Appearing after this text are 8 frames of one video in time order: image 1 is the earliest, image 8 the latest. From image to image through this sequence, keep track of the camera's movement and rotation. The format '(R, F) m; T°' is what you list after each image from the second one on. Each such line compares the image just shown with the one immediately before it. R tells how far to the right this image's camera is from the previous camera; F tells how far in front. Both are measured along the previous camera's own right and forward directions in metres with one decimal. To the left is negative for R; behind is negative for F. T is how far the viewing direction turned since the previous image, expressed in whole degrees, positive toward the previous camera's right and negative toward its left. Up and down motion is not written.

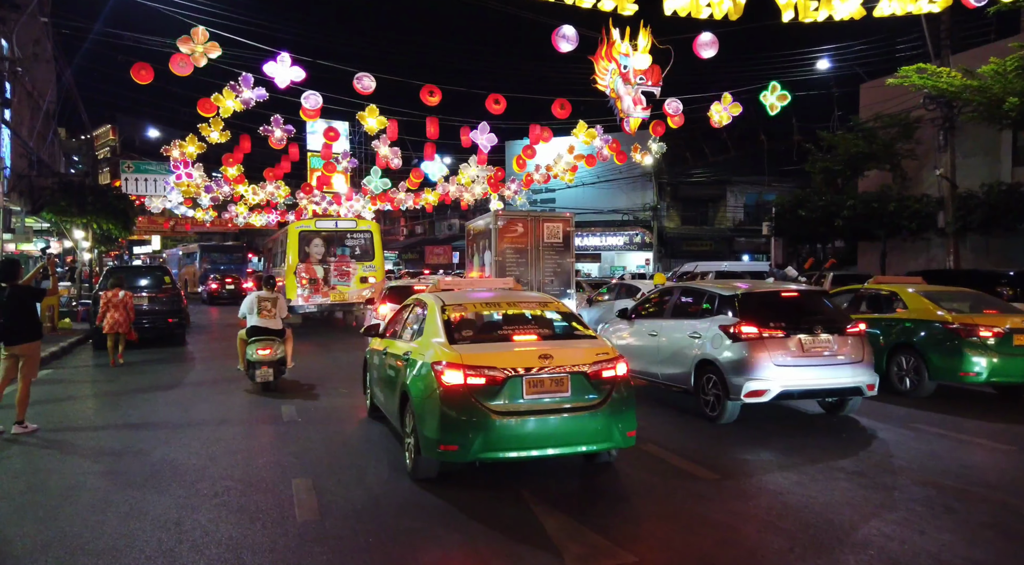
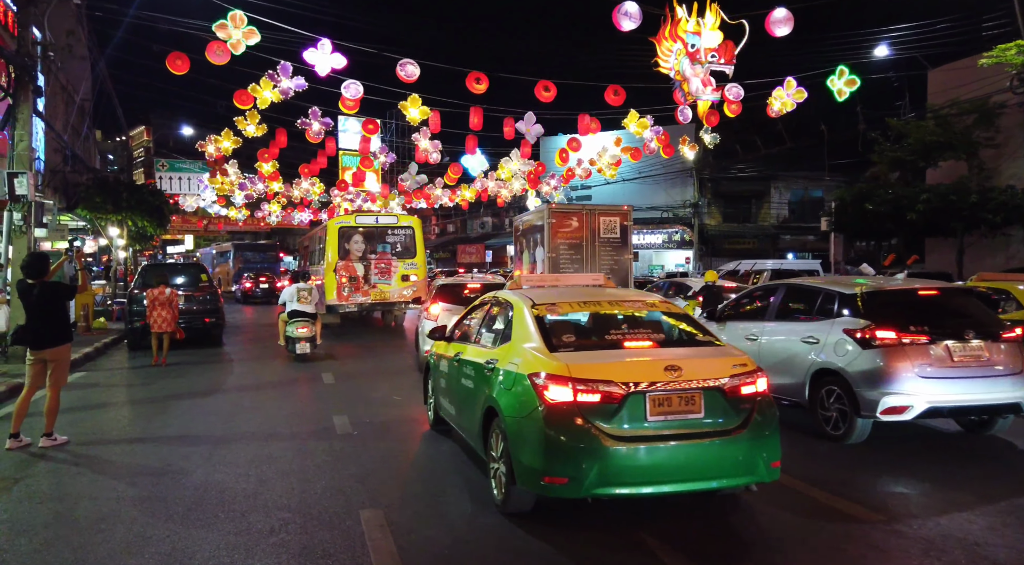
(-0.6, +0.9) m; -2°
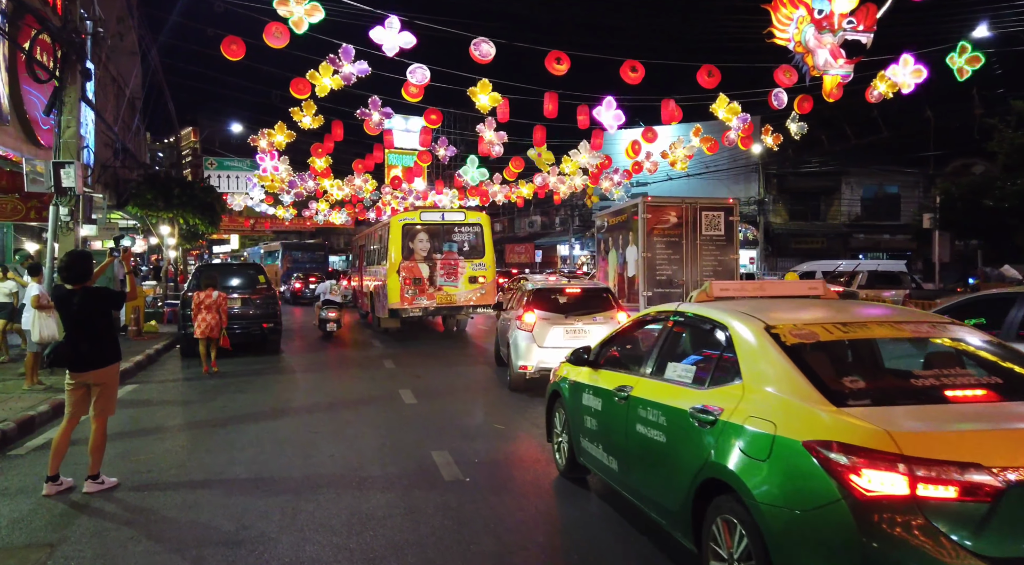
(-1.0, +1.5) m; -3°
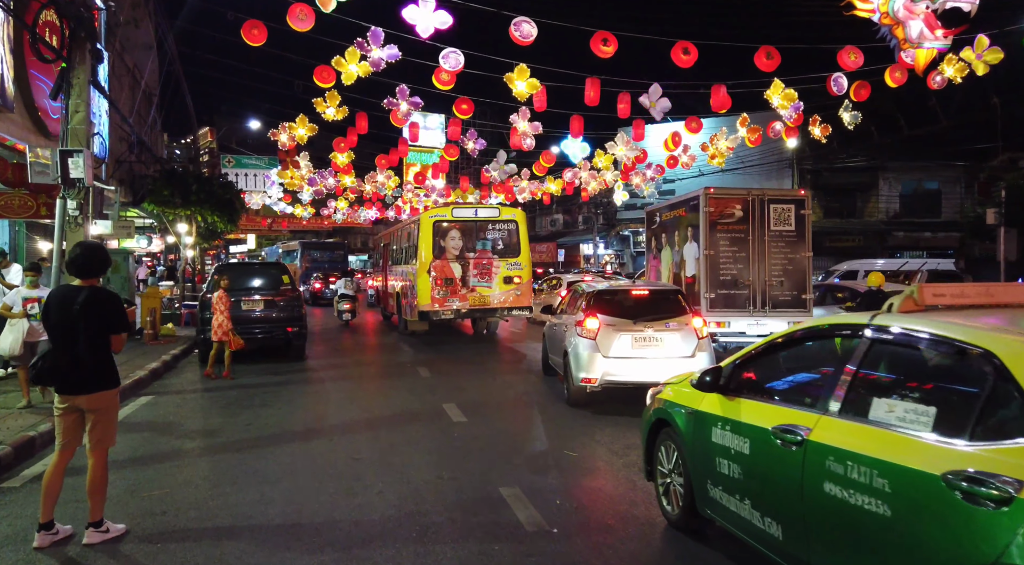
(-0.6, +1.1) m; -1°
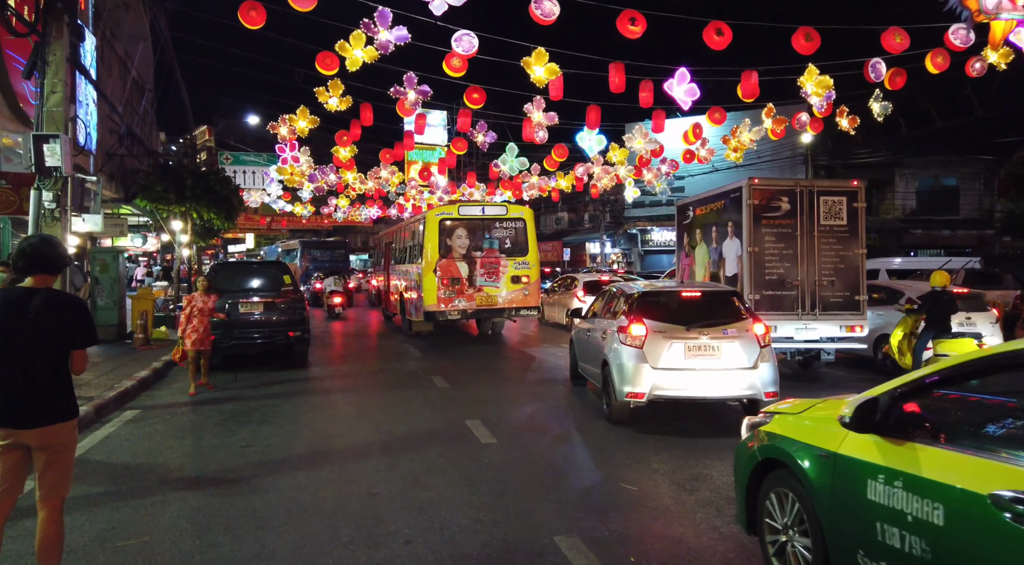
(-0.4, +1.0) m; 0°
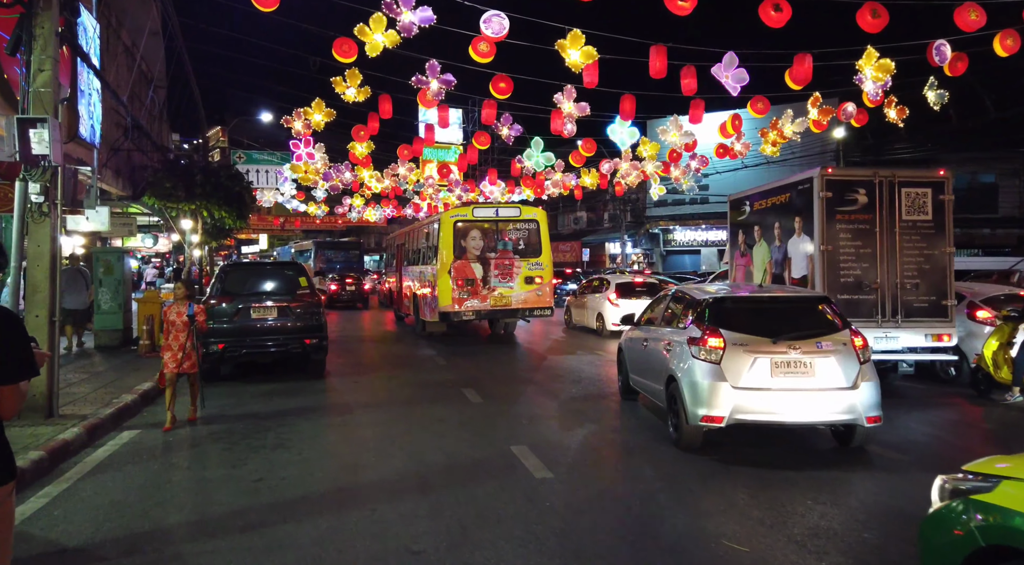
(-0.4, +1.1) m; -1°
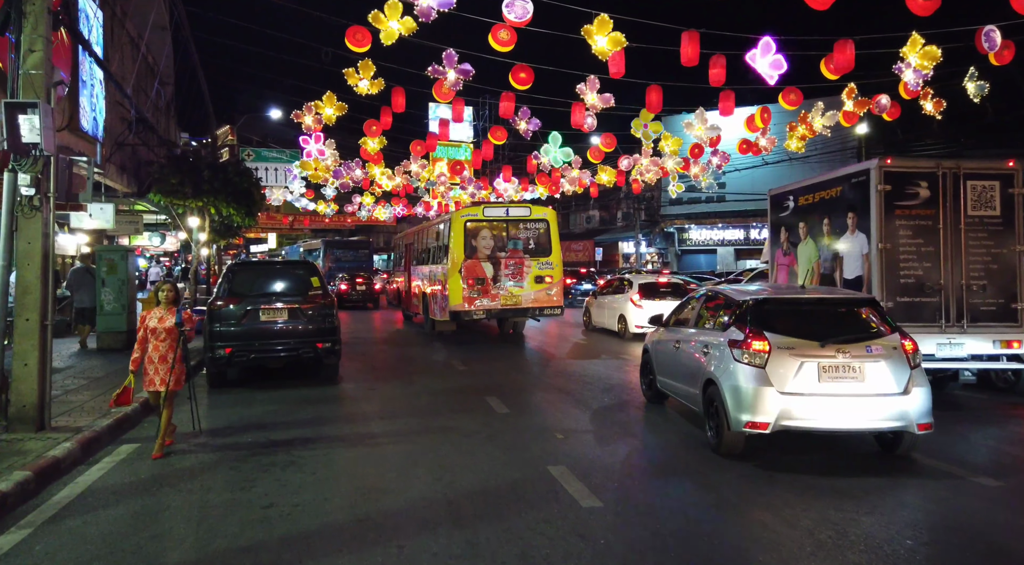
(-0.3, +0.7) m; -1°
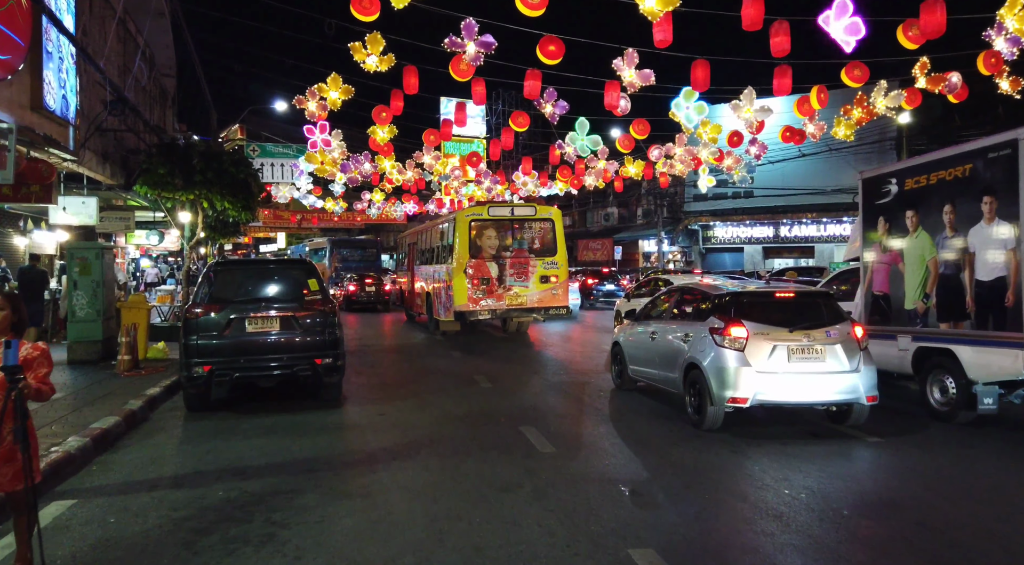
(-0.4, +1.7) m; -1°
